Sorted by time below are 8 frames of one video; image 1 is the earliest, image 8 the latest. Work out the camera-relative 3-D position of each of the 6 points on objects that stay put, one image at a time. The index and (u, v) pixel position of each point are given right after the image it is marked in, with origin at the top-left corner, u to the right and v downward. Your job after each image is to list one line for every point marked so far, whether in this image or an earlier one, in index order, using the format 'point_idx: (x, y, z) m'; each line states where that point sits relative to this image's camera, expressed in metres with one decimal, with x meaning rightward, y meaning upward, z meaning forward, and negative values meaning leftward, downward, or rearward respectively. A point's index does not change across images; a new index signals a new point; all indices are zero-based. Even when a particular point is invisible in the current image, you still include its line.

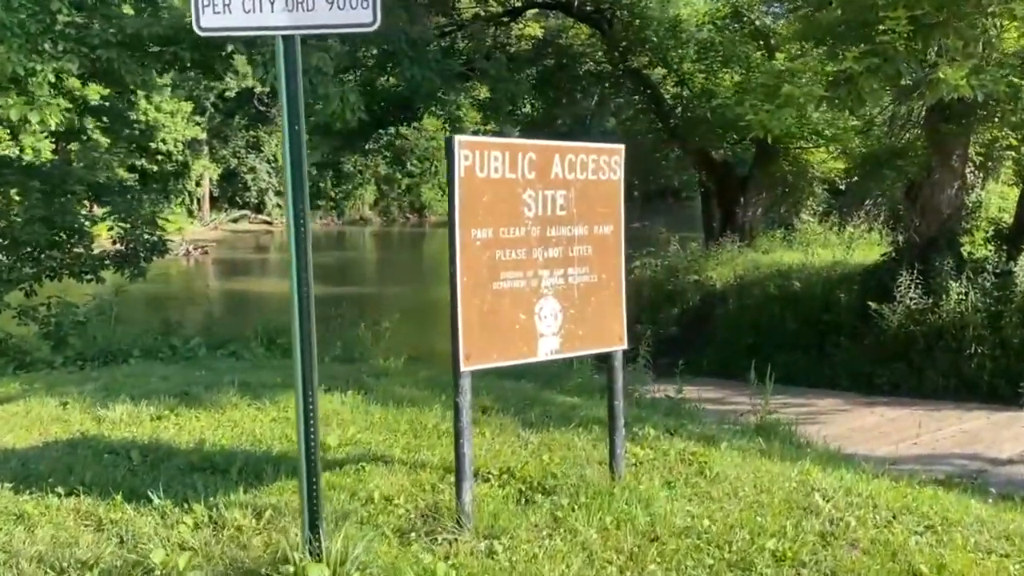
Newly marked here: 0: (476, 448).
0: (-0.2, -1.1, +5.6) m
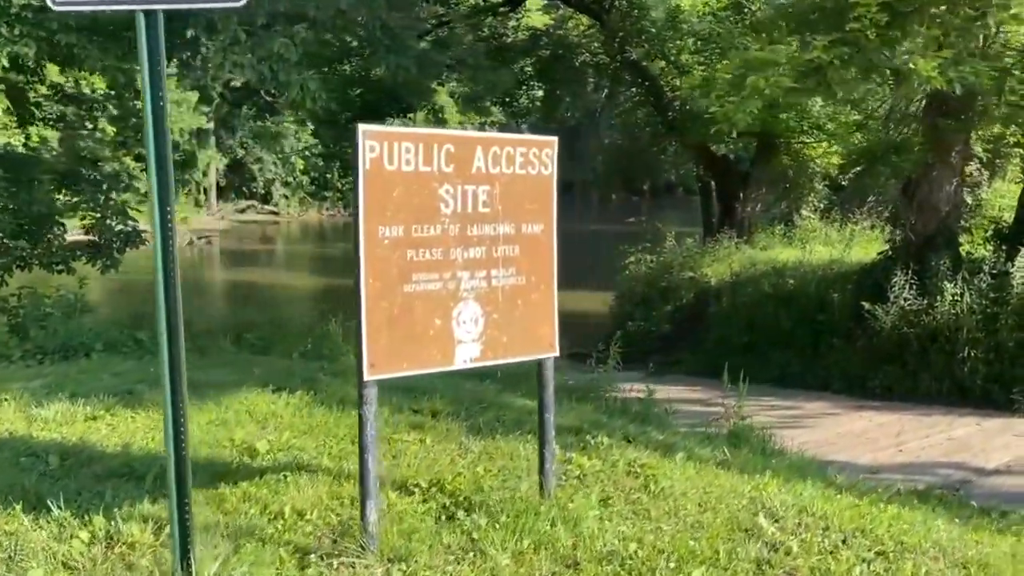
0: (-0.6, -1.1, +5.3) m
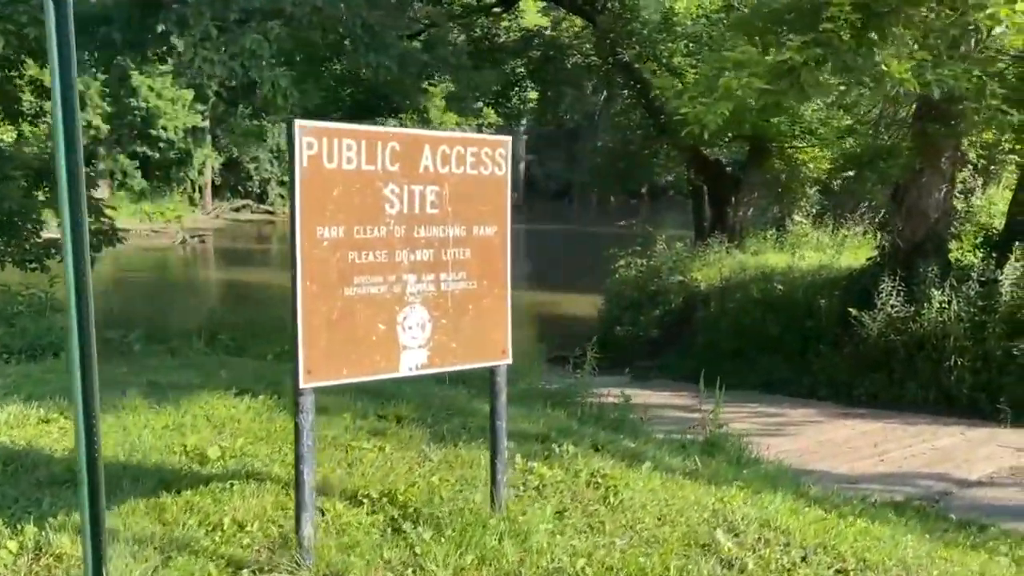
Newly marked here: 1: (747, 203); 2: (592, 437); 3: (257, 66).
0: (-0.9, -1.1, +5.2) m
1: (+5.5, +2.0, +19.9) m
2: (+0.6, -1.2, +6.6) m
3: (-2.6, +2.3, +8.6) m
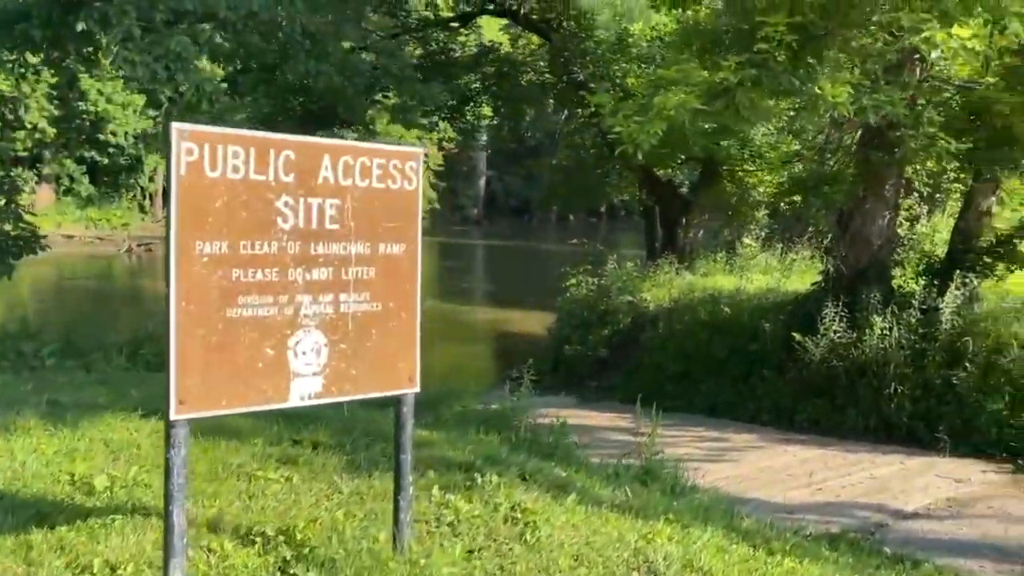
0: (-1.4, -1.2, +4.8) m
1: (+4.3, +1.5, +19.9) m
2: (+0.1, -1.3, +6.3) m
3: (-3.2, +2.1, +8.2) m
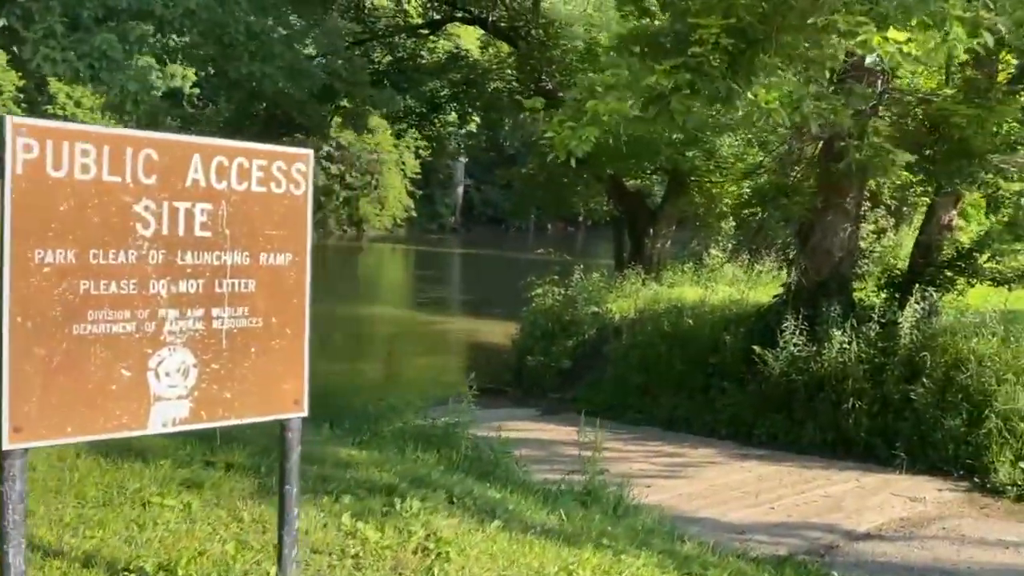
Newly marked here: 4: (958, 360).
0: (-1.8, -1.2, +4.4) m
1: (+3.5, +1.2, +19.7) m
2: (-0.4, -1.4, +6.0) m
3: (-3.7, +2.0, +7.8) m
4: (+5.7, -0.9, +10.8) m
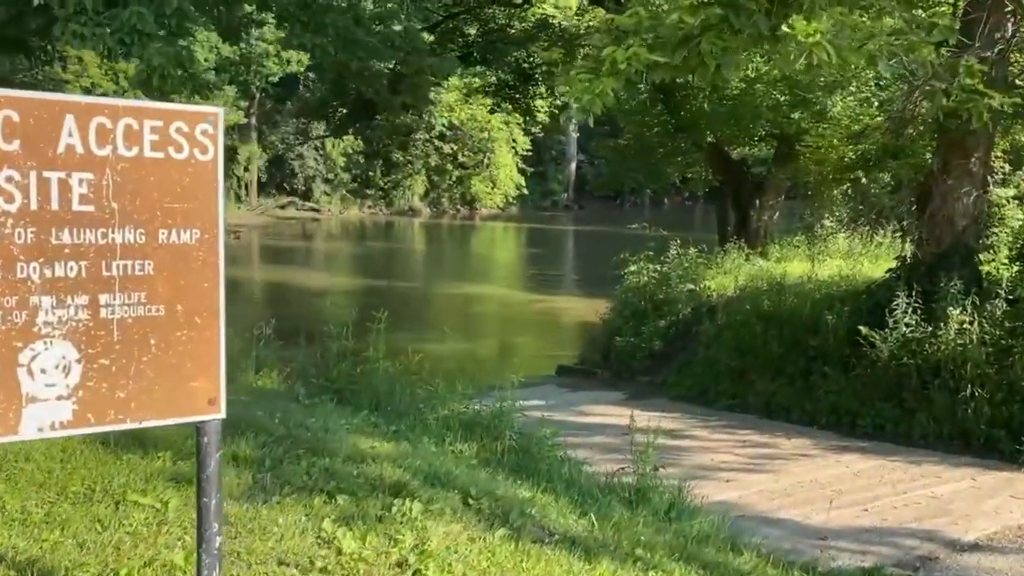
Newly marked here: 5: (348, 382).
0: (-1.9, -1.2, +4.1) m
1: (+5.5, +1.8, +18.4) m
2: (-0.3, -1.3, +5.5) m
3: (-3.3, +2.2, +7.6) m
4: (+6.4, -0.6, +9.3) m
5: (-1.6, -0.9, +8.2) m
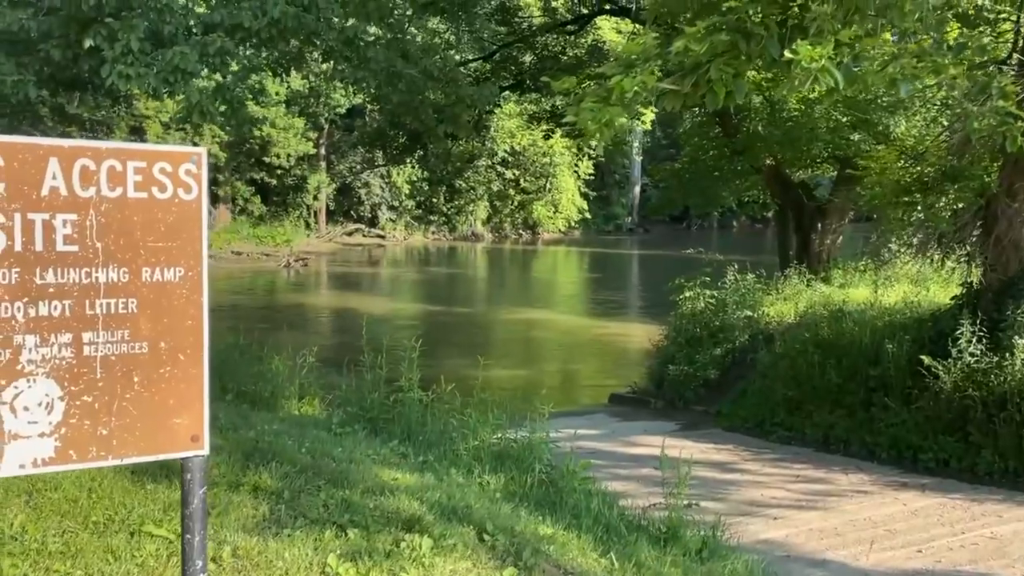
0: (-1.8, -1.3, +4.1) m
1: (+6.6, +1.2, +17.9) m
2: (-0.2, -1.5, +5.4) m
3: (-3.0, +1.9, +7.9) m
4: (+6.9, -0.9, +8.7) m
5: (-1.3, -1.2, +8.2) m
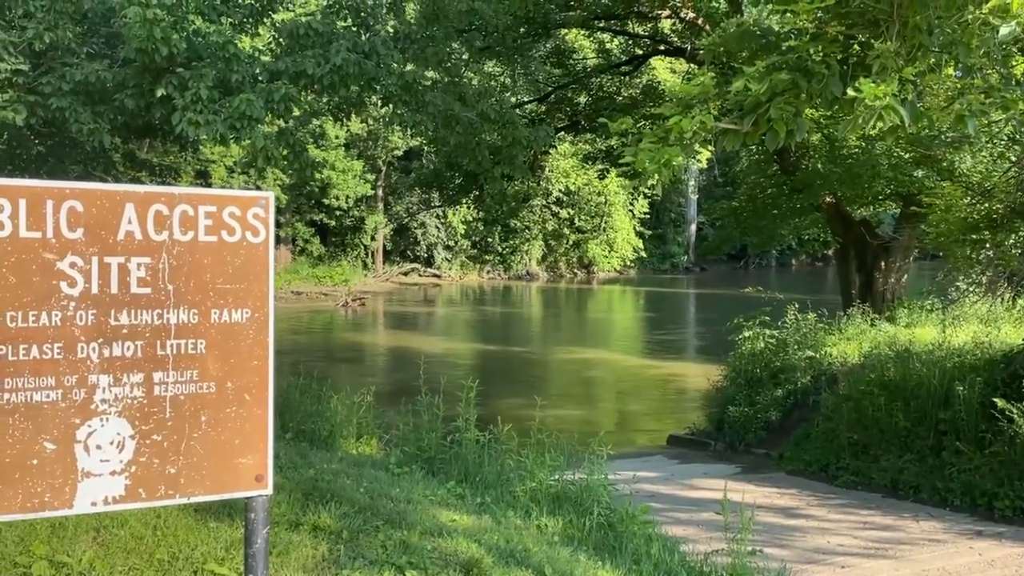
0: (-1.6, -1.5, +4.2) m
1: (+7.8, +0.4, +17.5) m
2: (+0.2, -1.7, +5.3) m
3: (-2.5, +1.5, +8.1) m
4: (+7.4, -1.3, +8.2) m
5: (-0.7, -1.6, +8.2) m
